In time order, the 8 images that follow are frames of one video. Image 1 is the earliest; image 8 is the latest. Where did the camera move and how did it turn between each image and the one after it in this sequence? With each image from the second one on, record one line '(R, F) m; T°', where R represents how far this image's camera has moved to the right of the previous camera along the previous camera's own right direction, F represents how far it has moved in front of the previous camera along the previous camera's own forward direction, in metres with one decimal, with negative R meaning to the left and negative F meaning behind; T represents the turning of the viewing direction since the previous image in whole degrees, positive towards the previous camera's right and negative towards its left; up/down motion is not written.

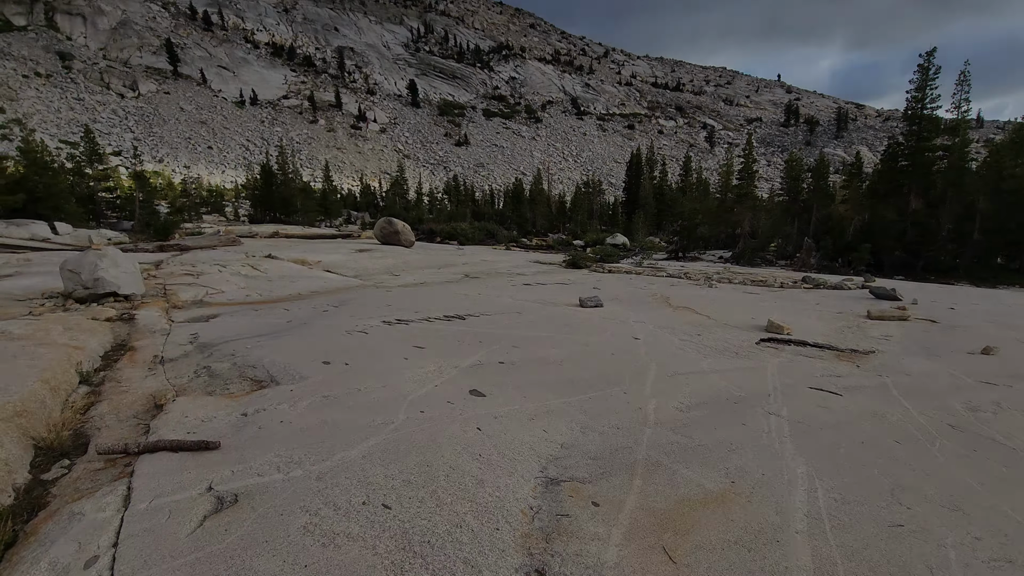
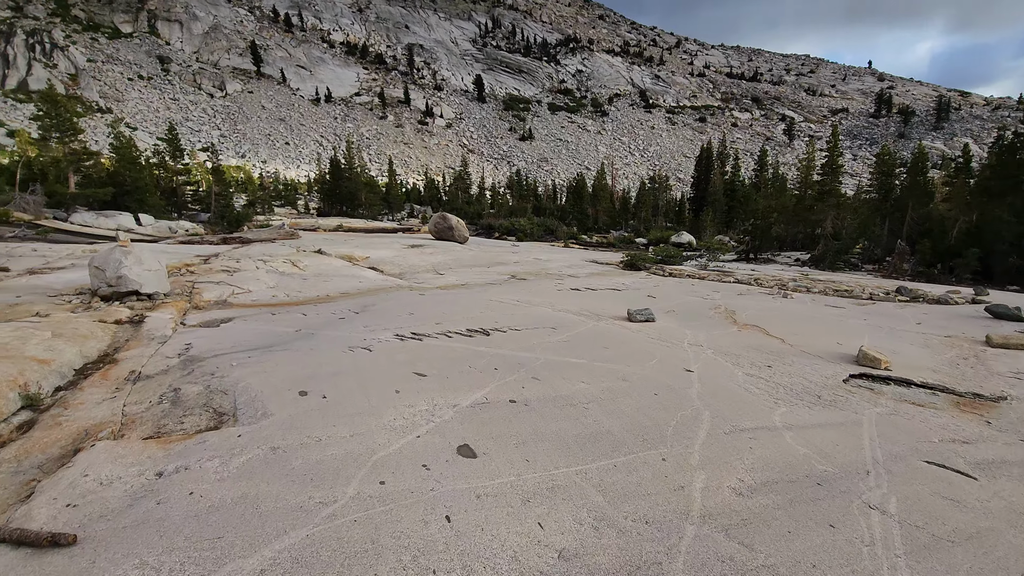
(+0.3, +0.9) m; -7°
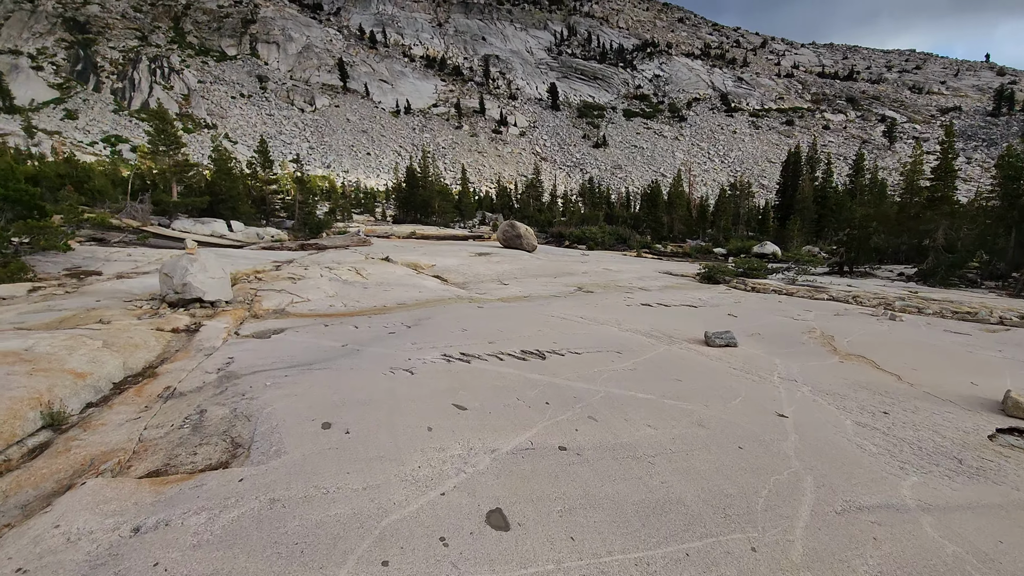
(+0.1, +0.5) m; -8°
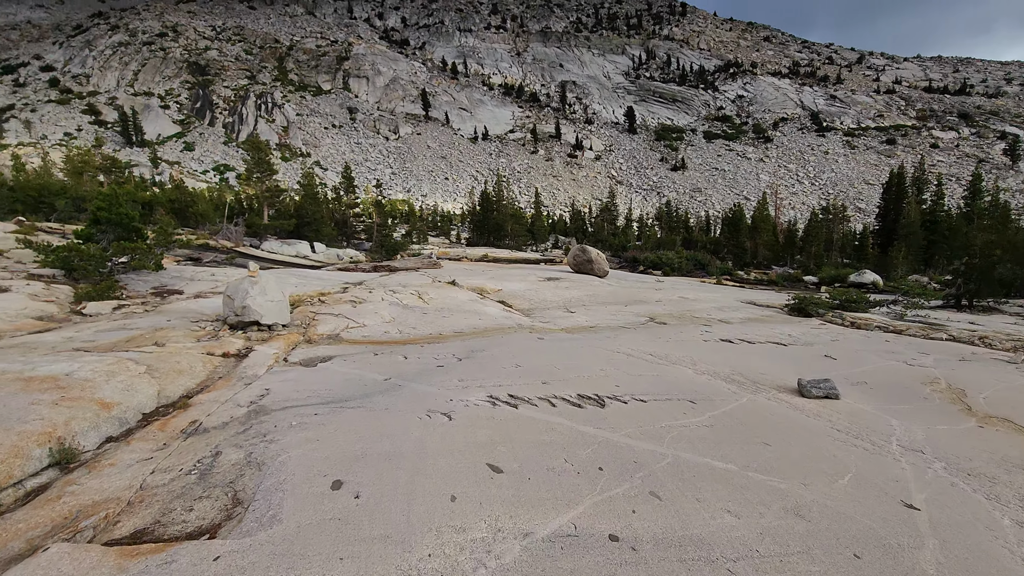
(+0.1, +0.5) m; -8°
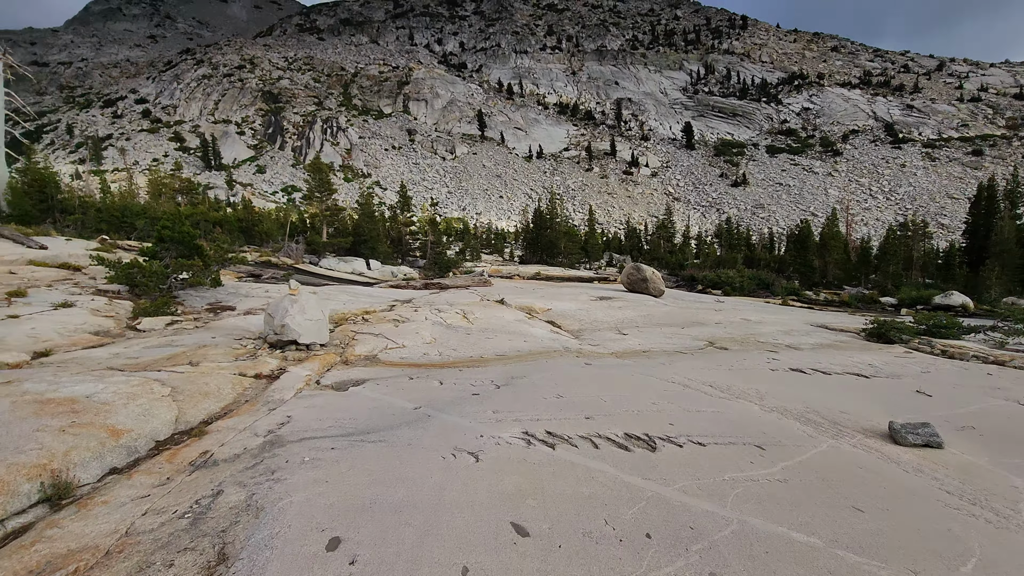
(+0.1, +0.4) m; -6°
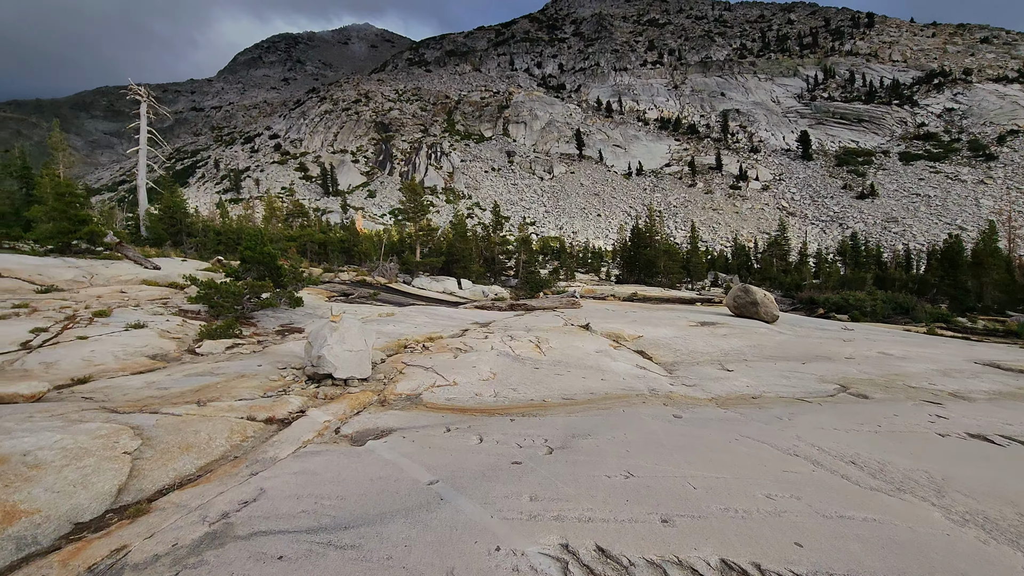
(+0.3, +1.3) m; -11°
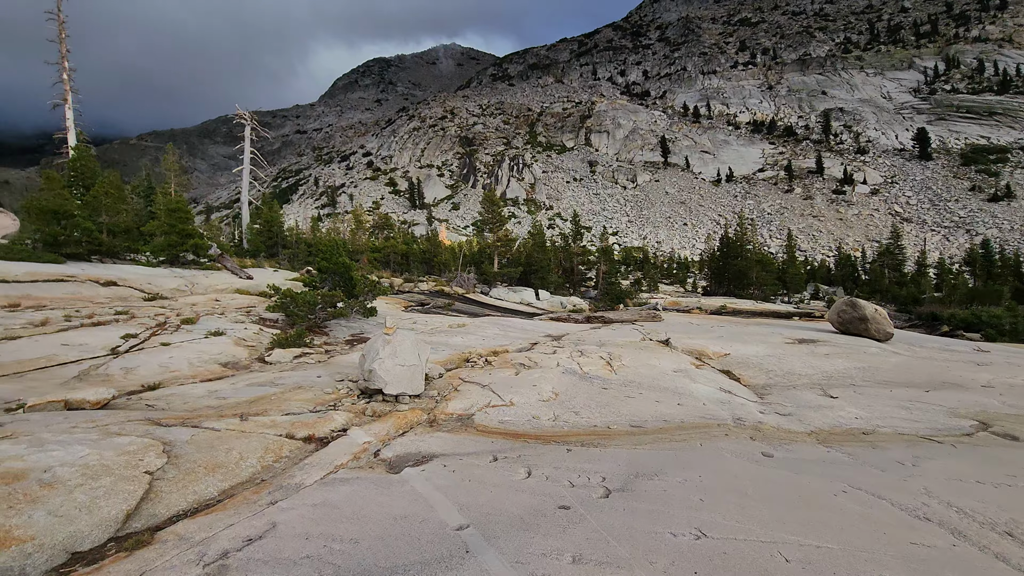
(+0.2, +0.5) m; -9°
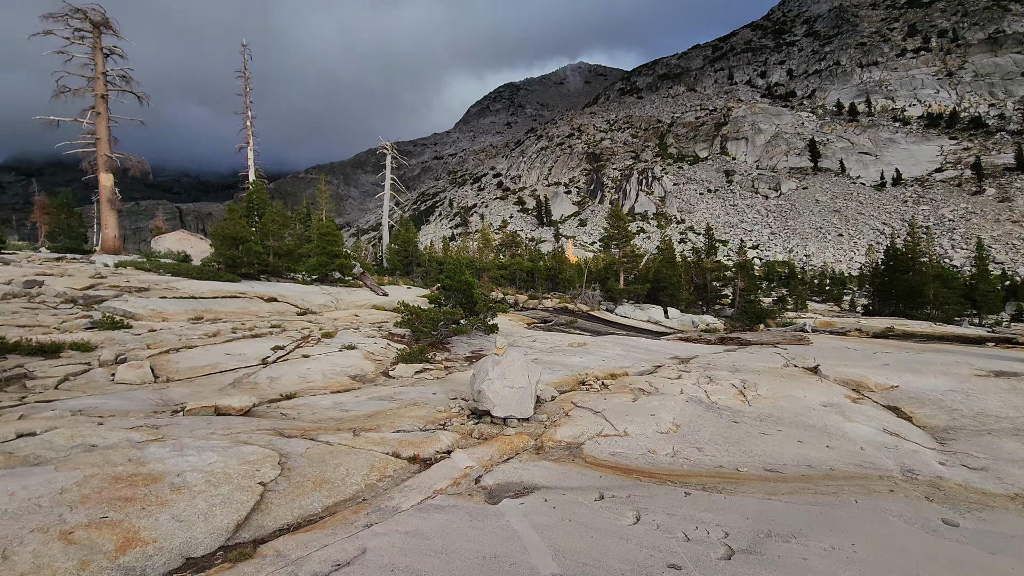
(+0.2, +0.3) m; -14°
